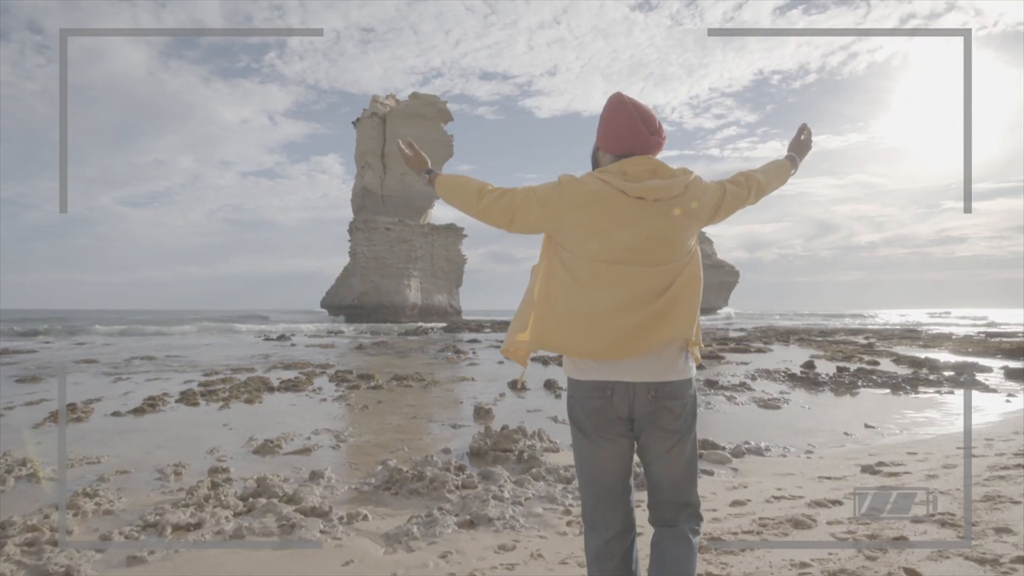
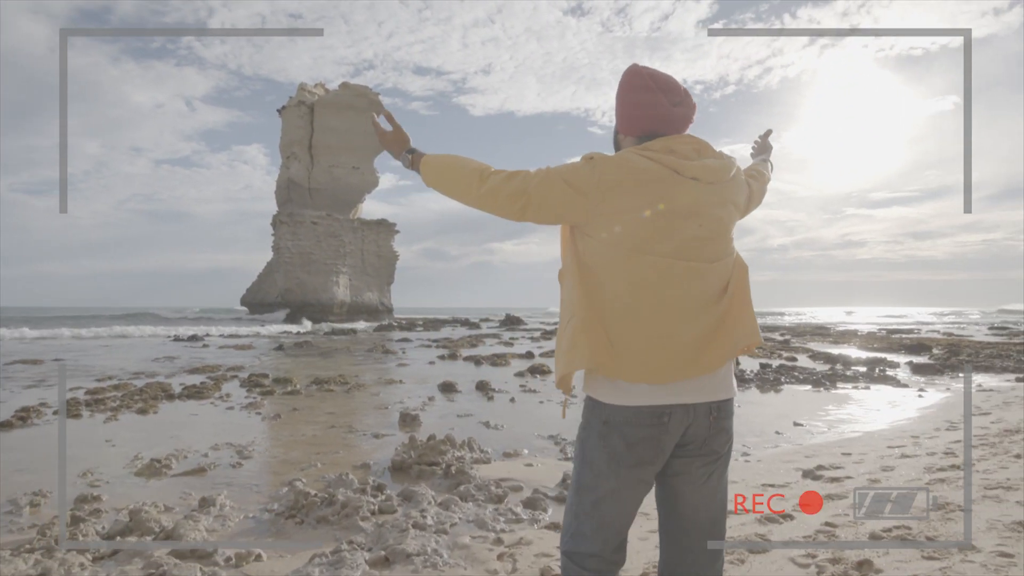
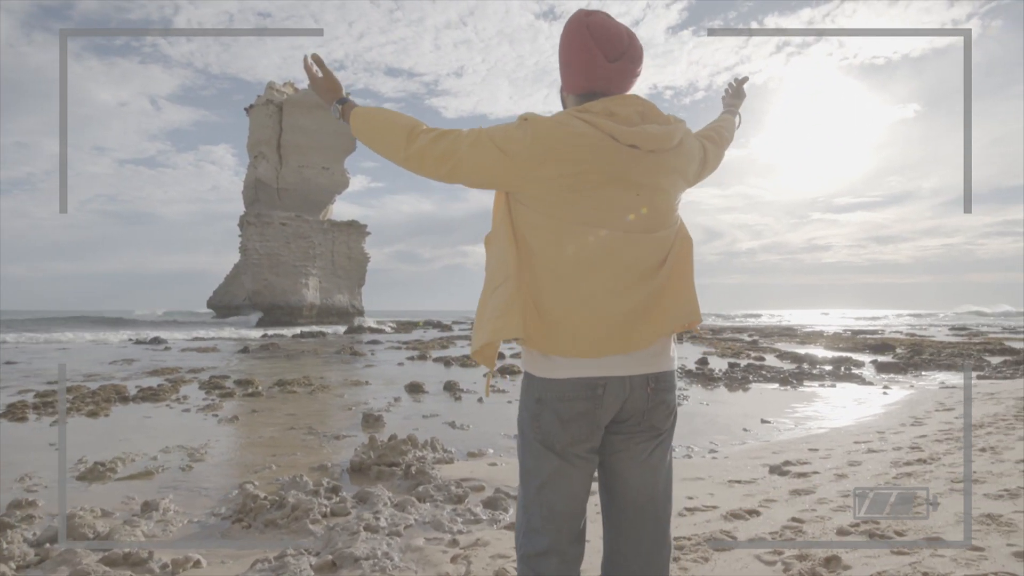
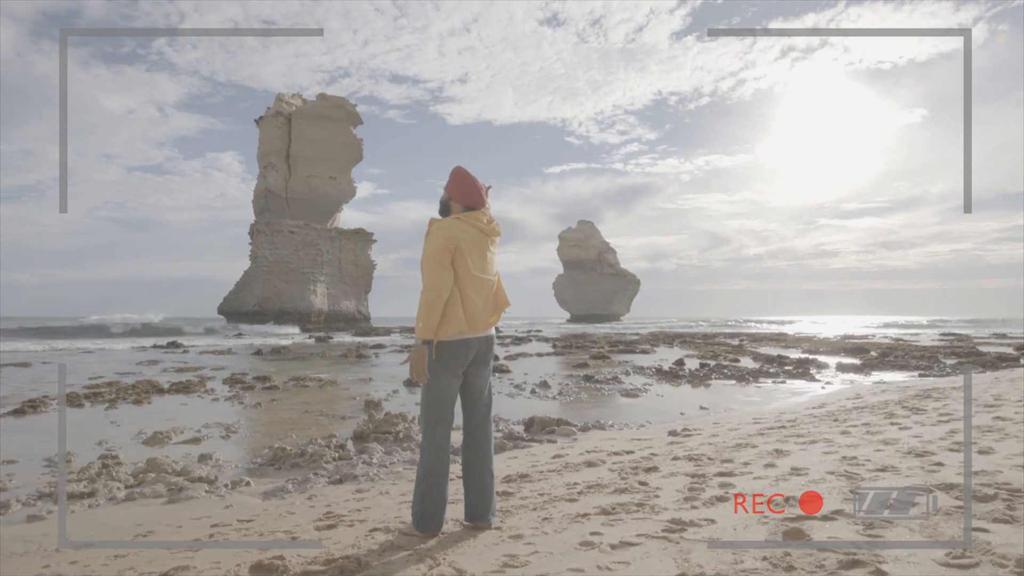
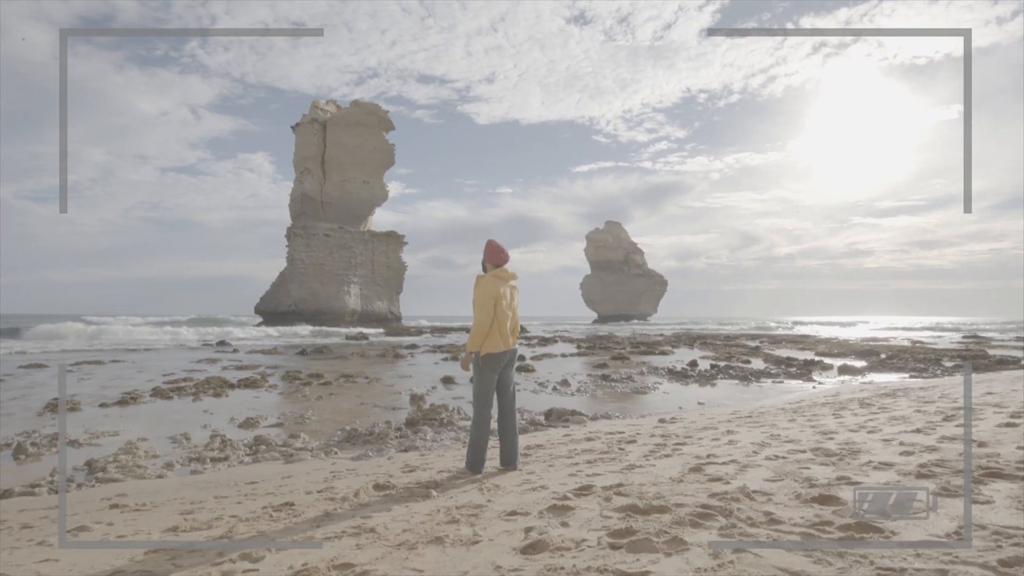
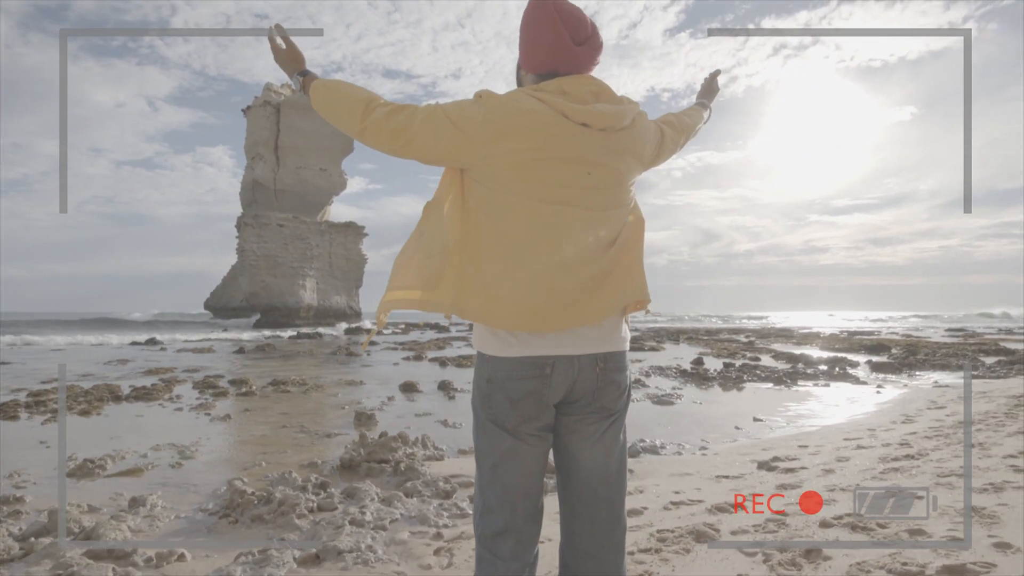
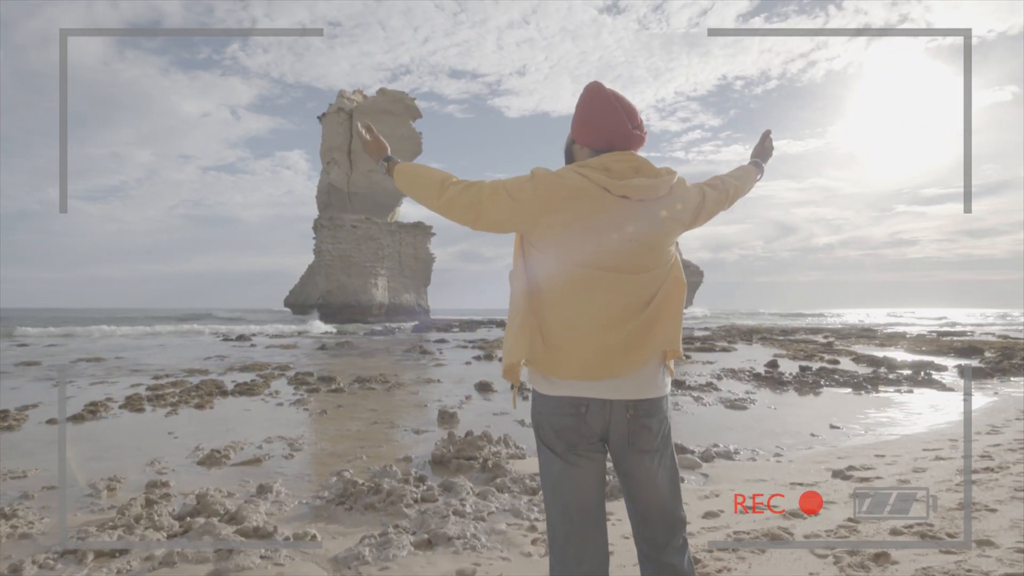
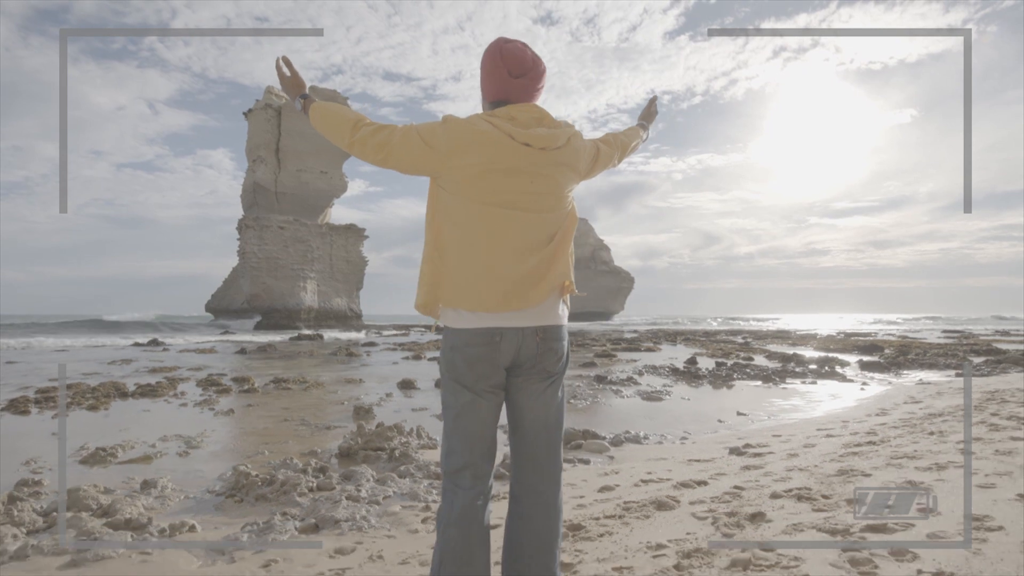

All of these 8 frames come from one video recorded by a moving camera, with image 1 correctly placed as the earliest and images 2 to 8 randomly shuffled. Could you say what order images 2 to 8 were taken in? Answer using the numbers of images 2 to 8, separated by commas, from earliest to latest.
7, 2, 3, 6, 8, 4, 5
